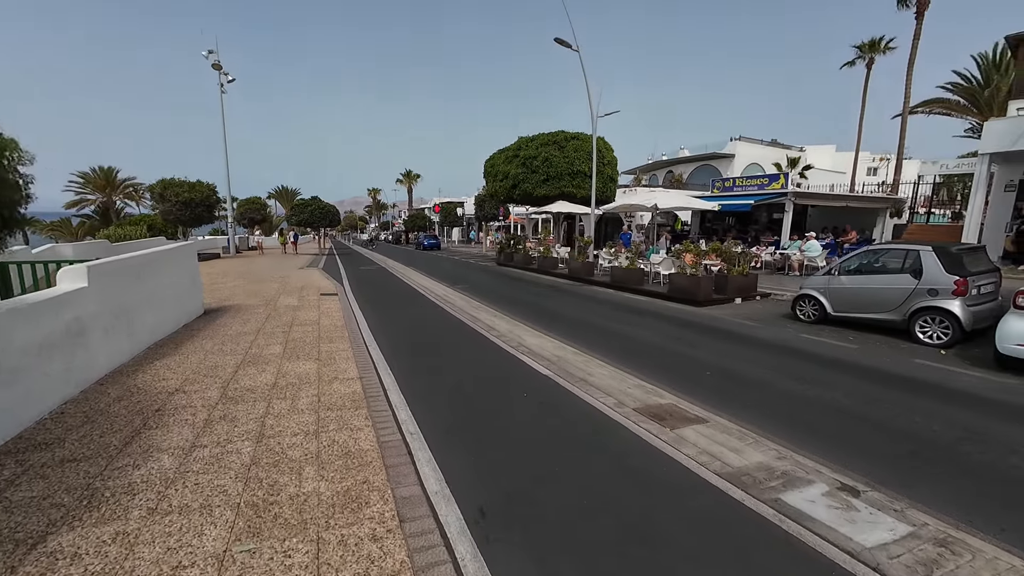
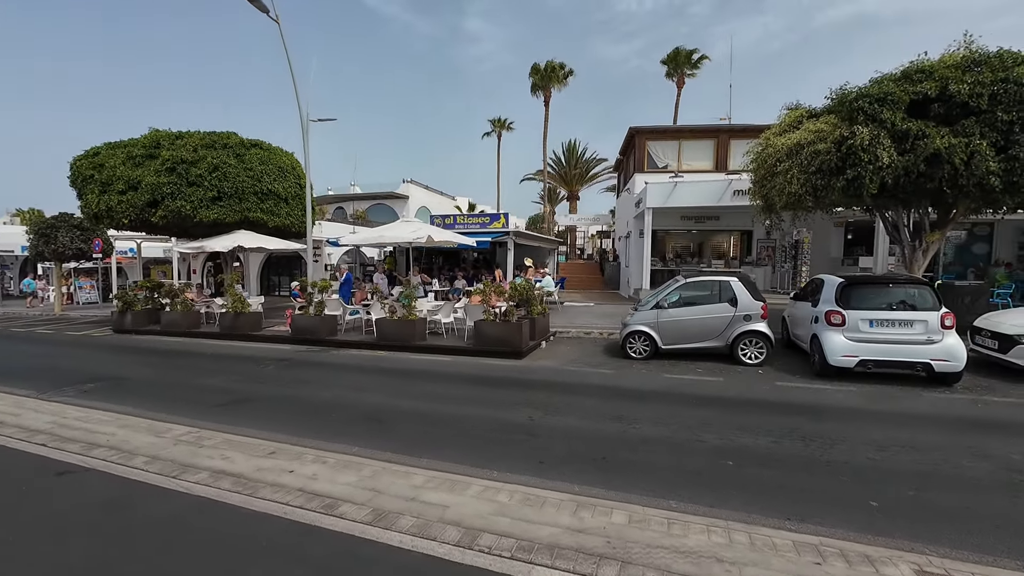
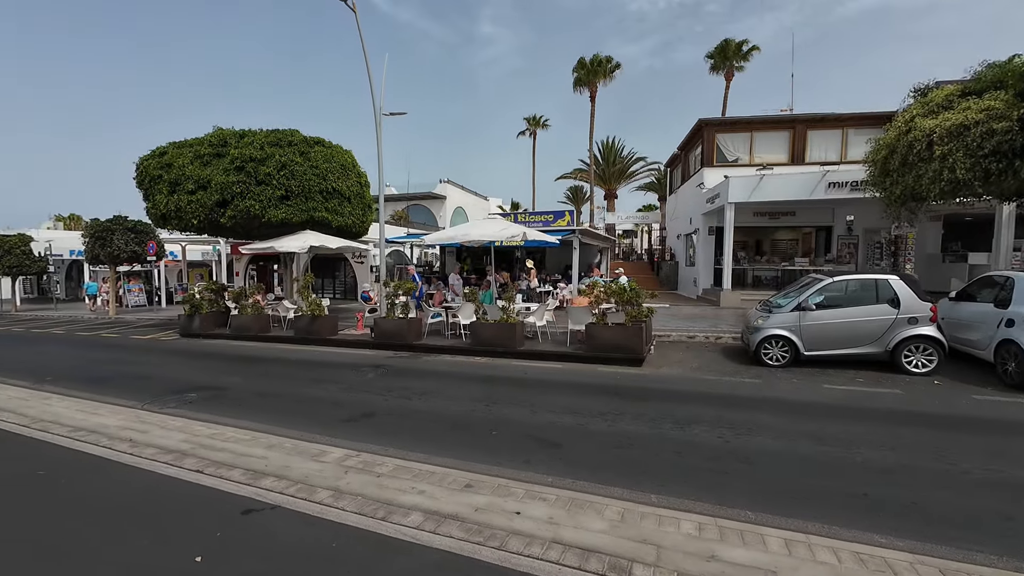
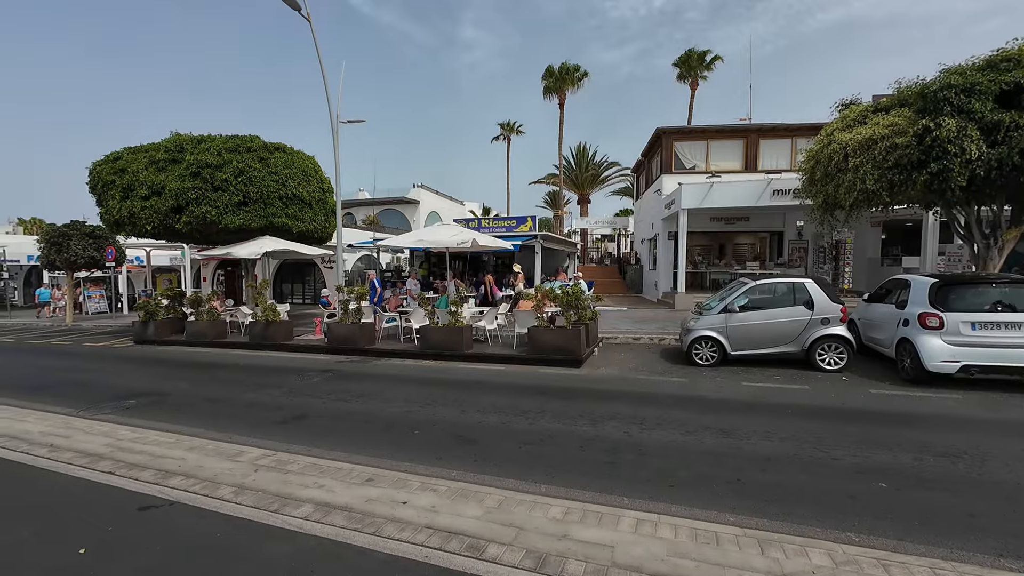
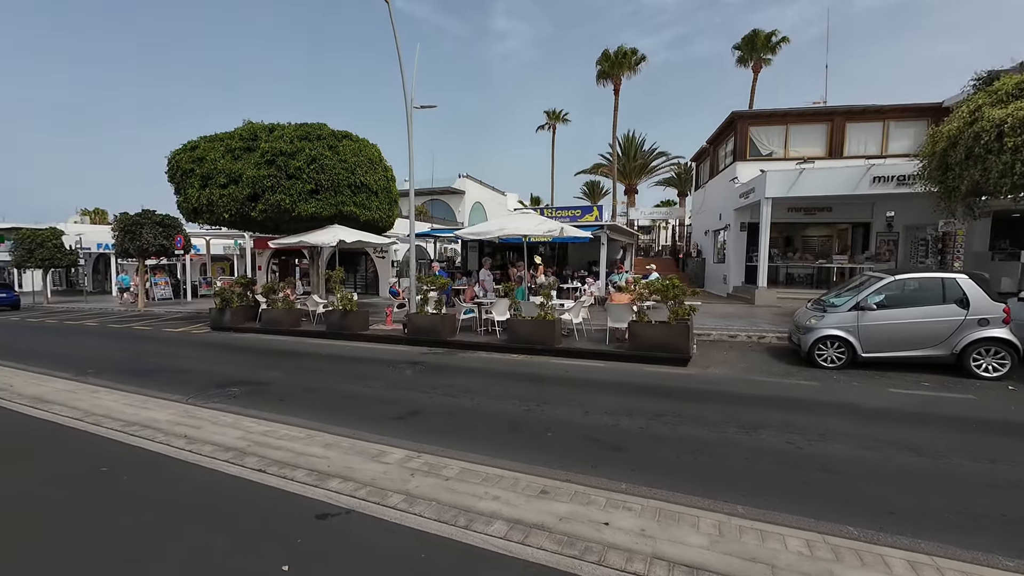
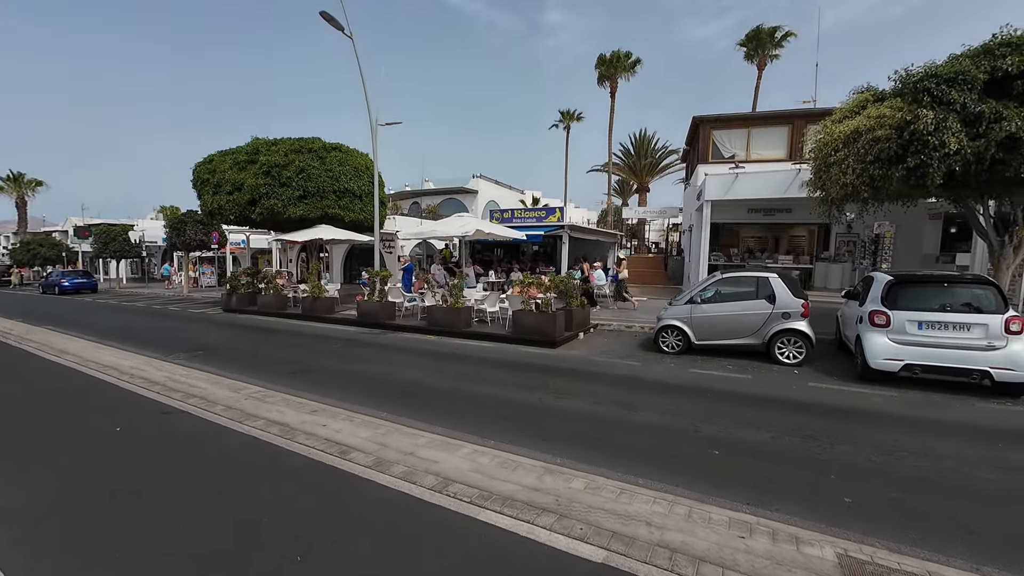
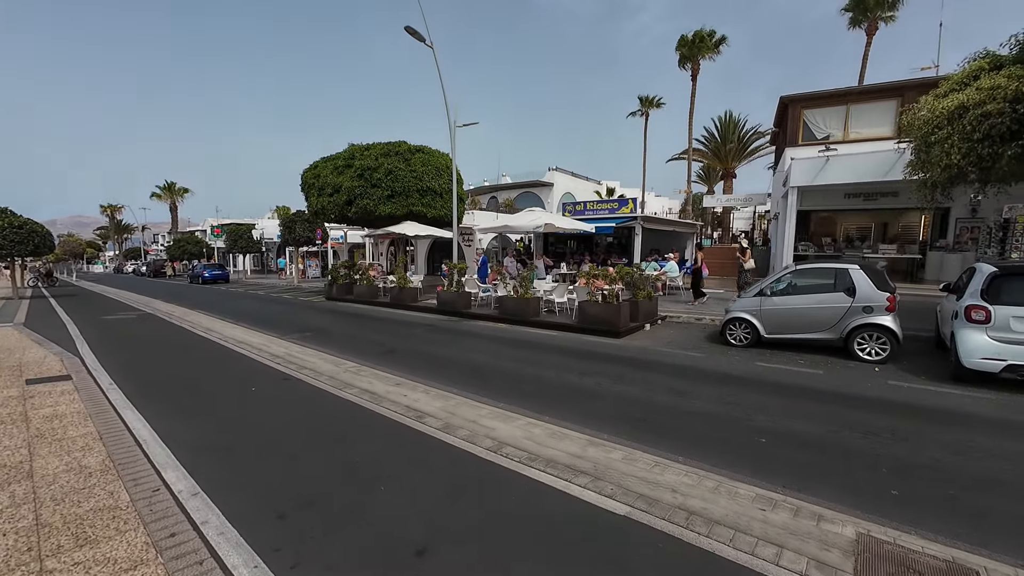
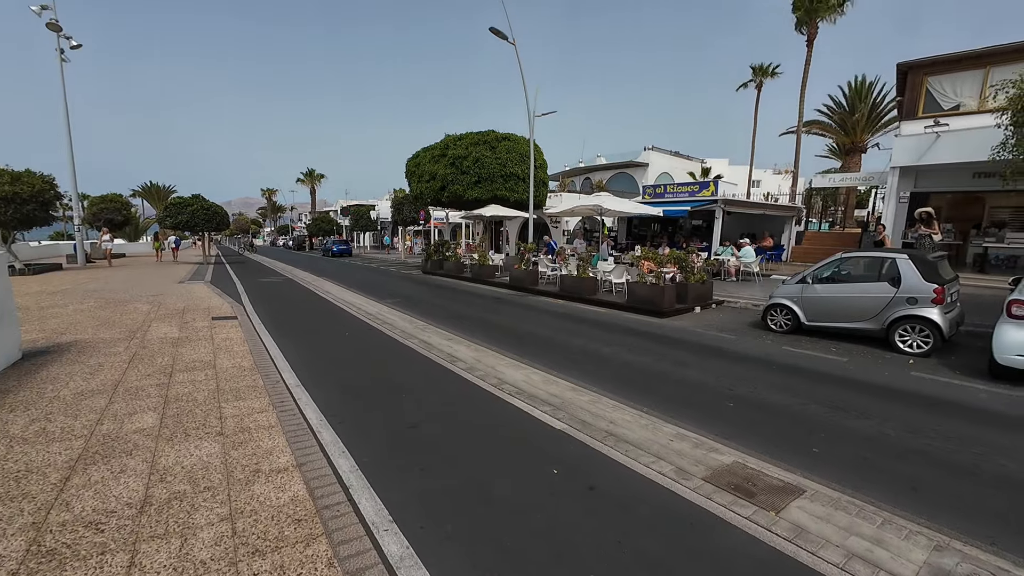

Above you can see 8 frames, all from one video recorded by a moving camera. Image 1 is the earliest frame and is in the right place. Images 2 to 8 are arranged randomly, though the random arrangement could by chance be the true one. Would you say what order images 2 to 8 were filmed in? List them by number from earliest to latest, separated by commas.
8, 7, 6, 2, 4, 3, 5
